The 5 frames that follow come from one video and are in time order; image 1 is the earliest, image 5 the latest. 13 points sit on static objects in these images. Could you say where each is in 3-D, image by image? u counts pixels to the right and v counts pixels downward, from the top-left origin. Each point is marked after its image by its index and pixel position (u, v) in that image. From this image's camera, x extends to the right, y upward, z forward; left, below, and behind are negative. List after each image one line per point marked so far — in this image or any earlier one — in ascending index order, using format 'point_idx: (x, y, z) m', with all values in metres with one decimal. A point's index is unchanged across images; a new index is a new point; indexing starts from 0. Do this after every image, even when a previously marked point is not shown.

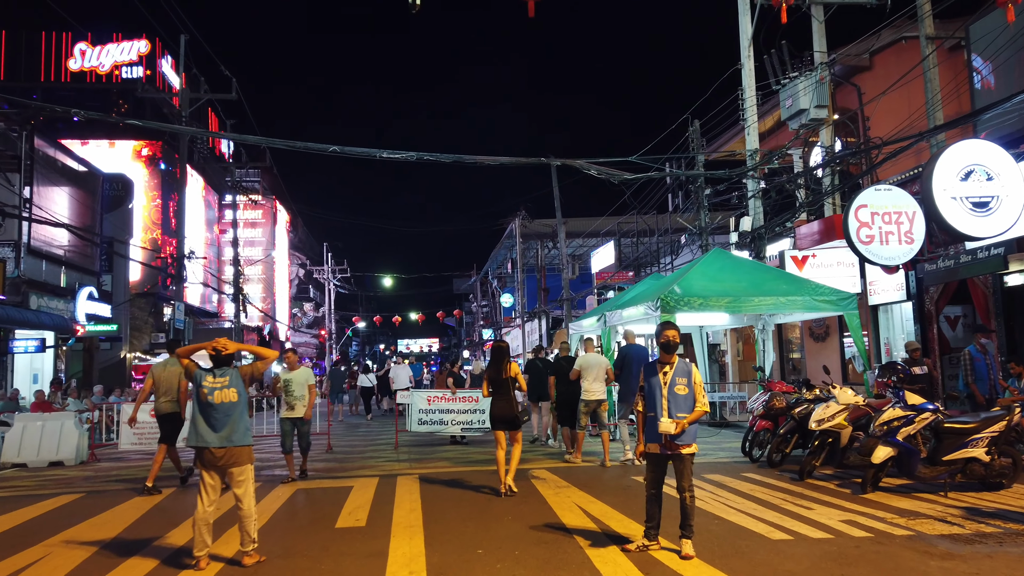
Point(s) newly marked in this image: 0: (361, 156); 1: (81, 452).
0: (-2.5, +2.2, +12.8) m
1: (-7.4, -2.8, +13.5) m
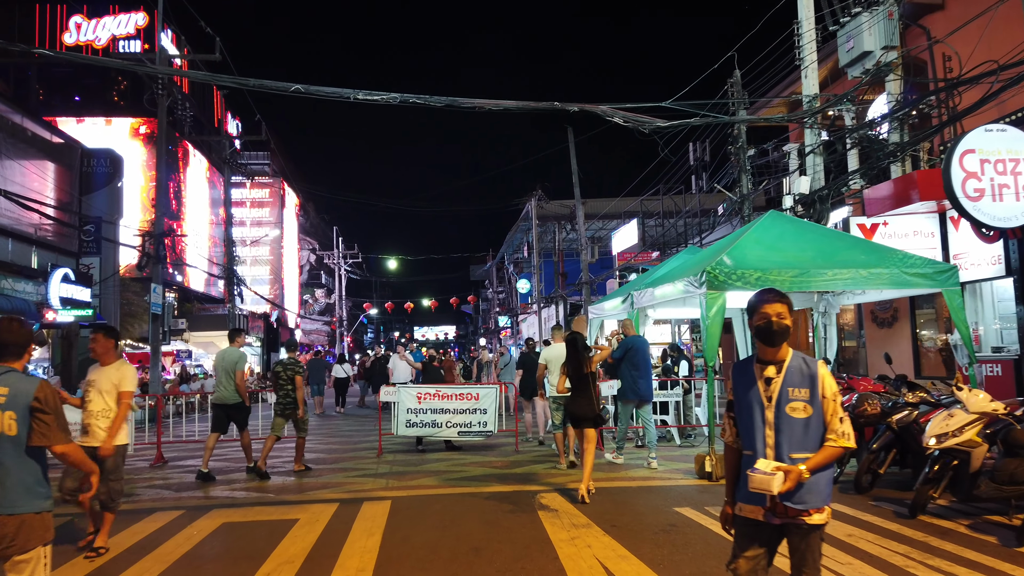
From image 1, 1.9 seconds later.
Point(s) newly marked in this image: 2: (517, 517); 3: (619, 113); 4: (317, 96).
0: (-2.4, +2.5, +10.4) m
1: (-7.3, -2.5, +11.3) m
2: (0.0, -2.0, +7.0) m
3: (+1.5, +2.5, +11.3) m
4: (-2.6, +2.5, +10.3) m
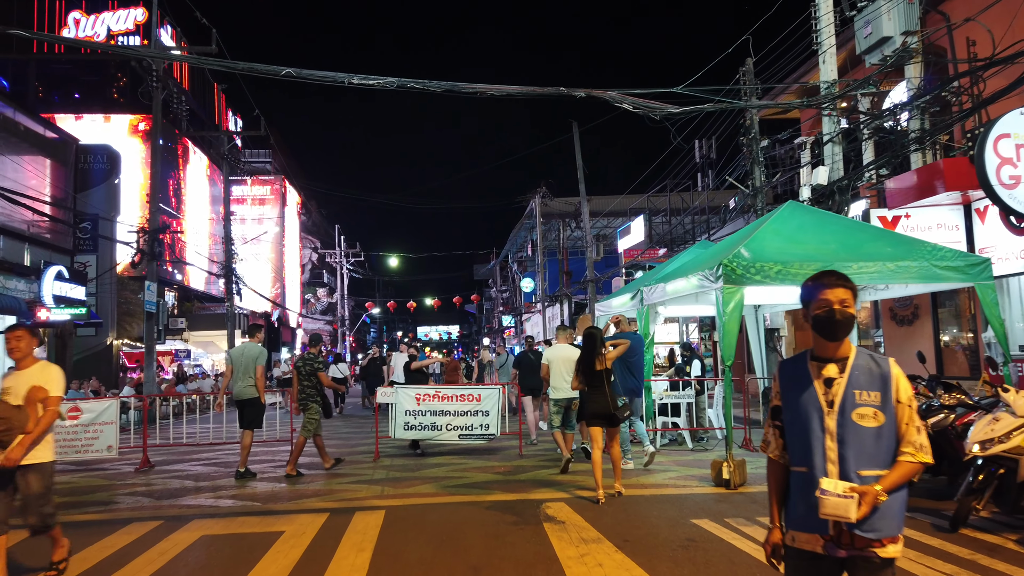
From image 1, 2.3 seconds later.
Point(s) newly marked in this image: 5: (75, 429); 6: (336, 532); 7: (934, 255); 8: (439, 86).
0: (-2.4, +2.6, +9.9) m
1: (-7.3, -2.4, +10.8) m
2: (+0.1, -2.0, +6.4) m
3: (+1.6, +2.6, +10.7) m
4: (-2.5, +2.6, +9.8) m
5: (-6.0, -1.9, +10.7) m
6: (-1.5, -2.1, +6.6) m
7: (+4.7, +0.4, +8.8) m
8: (-0.9, +2.6, +10.2) m
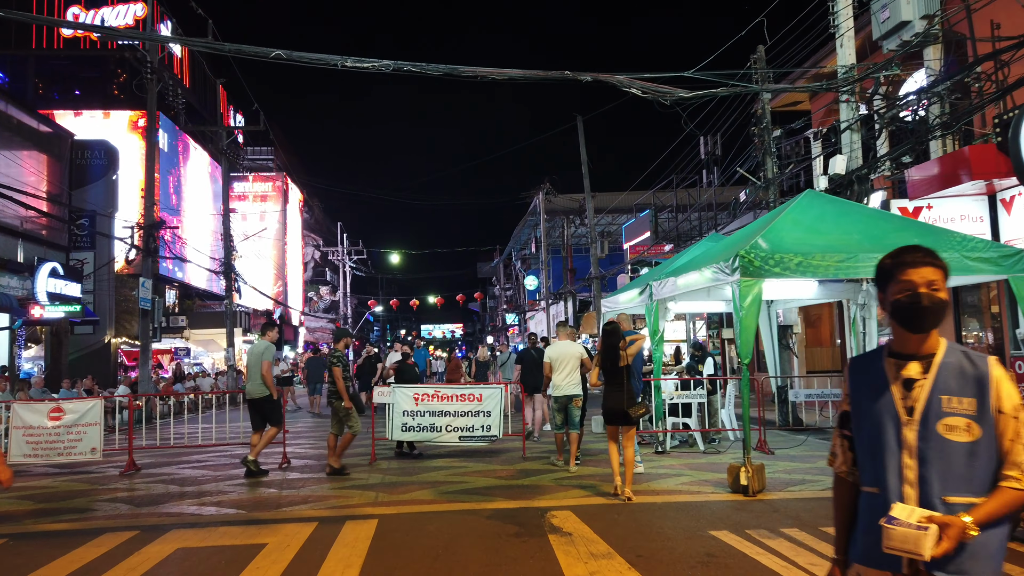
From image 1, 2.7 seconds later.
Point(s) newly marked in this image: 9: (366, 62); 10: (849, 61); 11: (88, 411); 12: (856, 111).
0: (-2.3, +2.7, +9.4) m
1: (-7.3, -2.3, +10.3) m
2: (+0.1, -1.9, +5.9) m
3: (+1.6, +2.7, +10.2) m
4: (-2.5, +2.7, +9.3) m
5: (-6.0, -1.9, +10.2) m
6: (-1.4, -2.0, +6.1) m
7: (+4.8, +0.4, +8.2) m
8: (-0.9, +2.7, +9.7) m
9: (-1.8, +2.7, +9.5) m
10: (+5.2, +3.5, +12.0) m
11: (-5.6, -1.6, +10.3) m
12: (+5.1, +2.6, +11.7) m
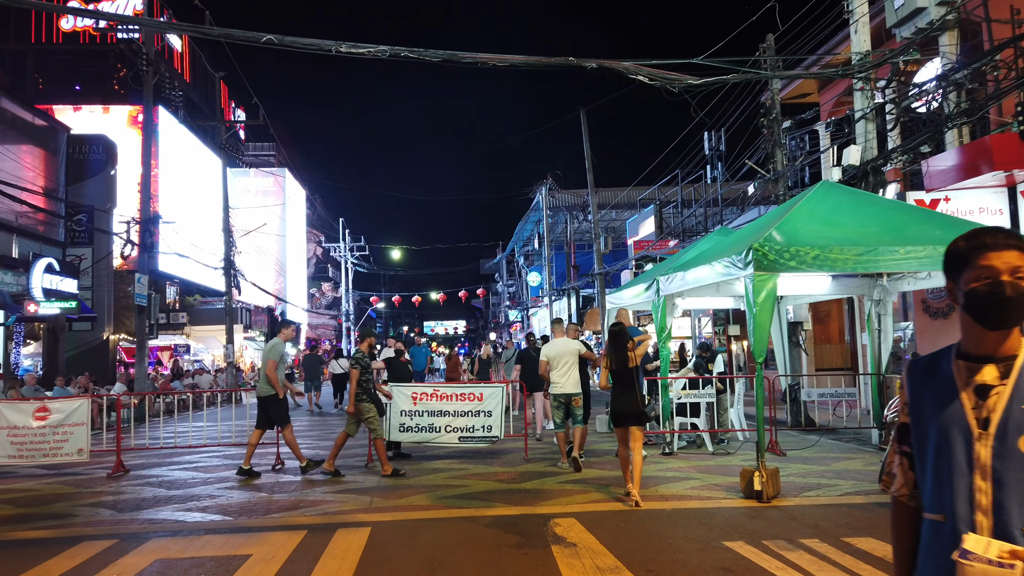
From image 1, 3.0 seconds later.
0: (-2.3, +2.7, +9.0) m
1: (-7.2, -2.3, +9.9) m
2: (+0.1, -1.9, +5.5) m
3: (+1.6, +2.7, +9.8) m
4: (-2.5, +2.7, +8.9) m
5: (-5.9, -1.8, +9.9) m
6: (-1.4, -1.9, +5.7) m
7: (+4.8, +0.5, +7.8) m
8: (-0.9, +2.8, +9.3) m
9: (-1.8, +2.8, +9.1) m
10: (+5.2, +3.5, +11.6) m
11: (-5.6, -1.6, +9.9) m
12: (+5.1, +2.7, +11.3) m
